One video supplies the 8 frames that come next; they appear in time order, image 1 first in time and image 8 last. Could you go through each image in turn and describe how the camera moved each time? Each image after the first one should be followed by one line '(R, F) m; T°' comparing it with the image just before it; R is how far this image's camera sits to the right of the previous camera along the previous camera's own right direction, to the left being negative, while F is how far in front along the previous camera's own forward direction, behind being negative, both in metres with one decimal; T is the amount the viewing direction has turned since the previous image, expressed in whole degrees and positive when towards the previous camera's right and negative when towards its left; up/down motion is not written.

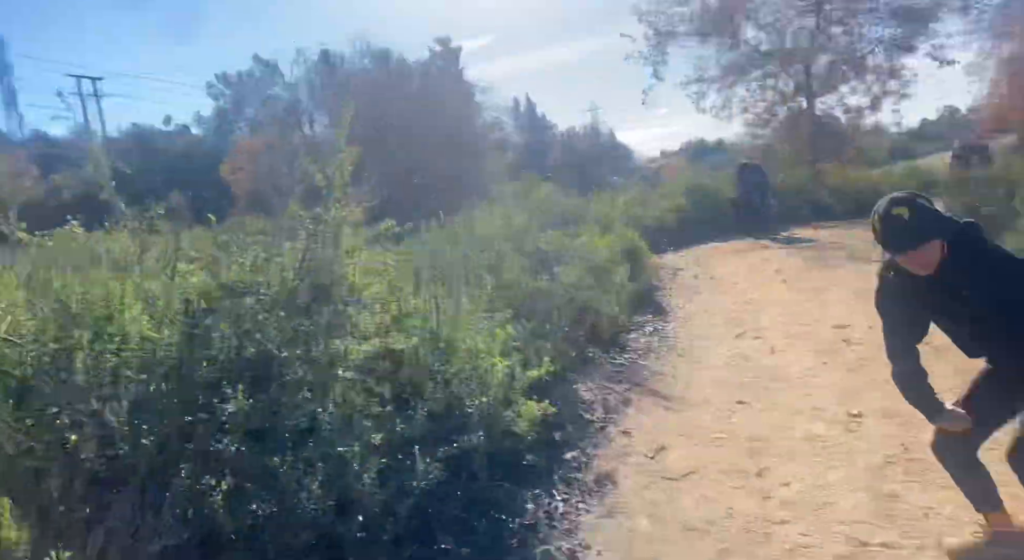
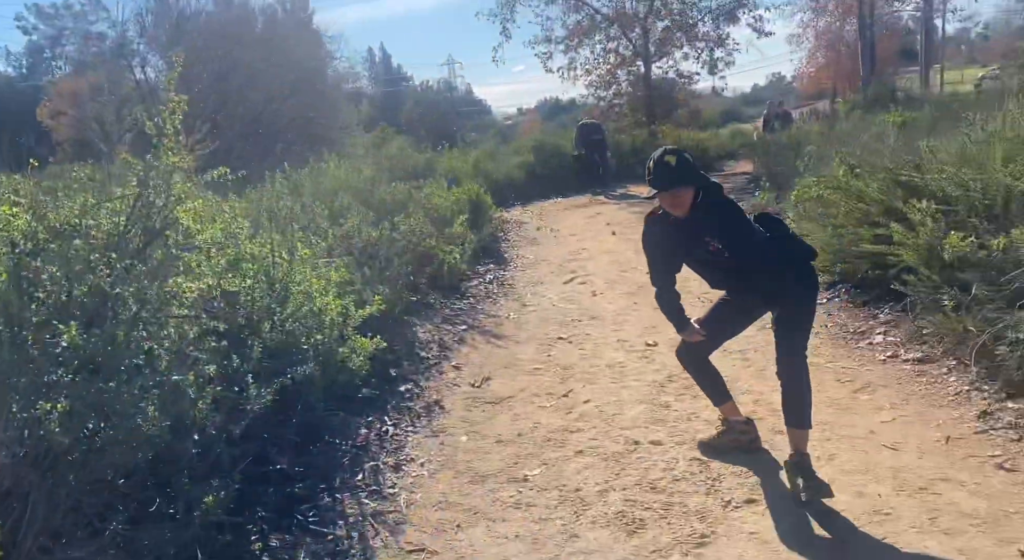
(+0.2, -0.4) m; +12°
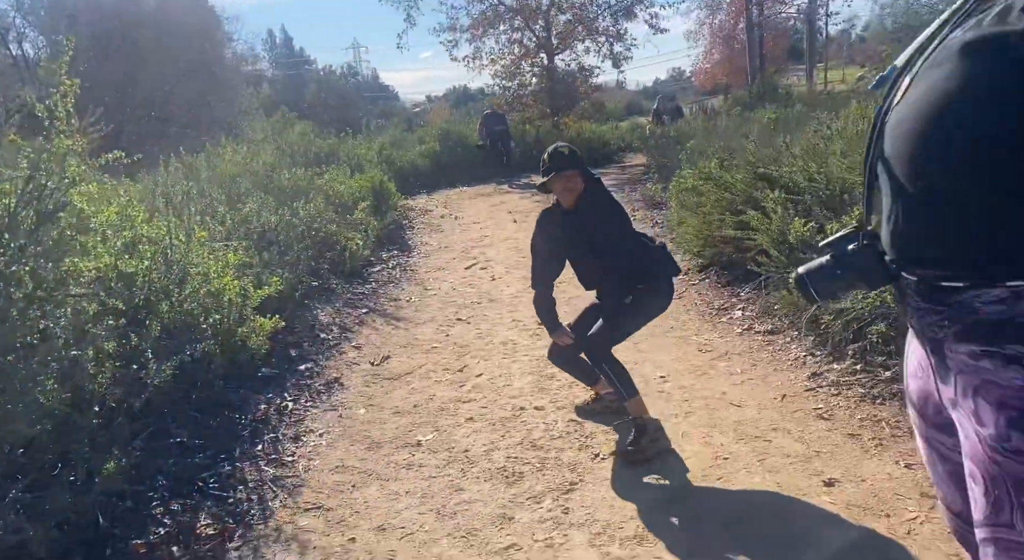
(+0.1, -0.3) m; +7°
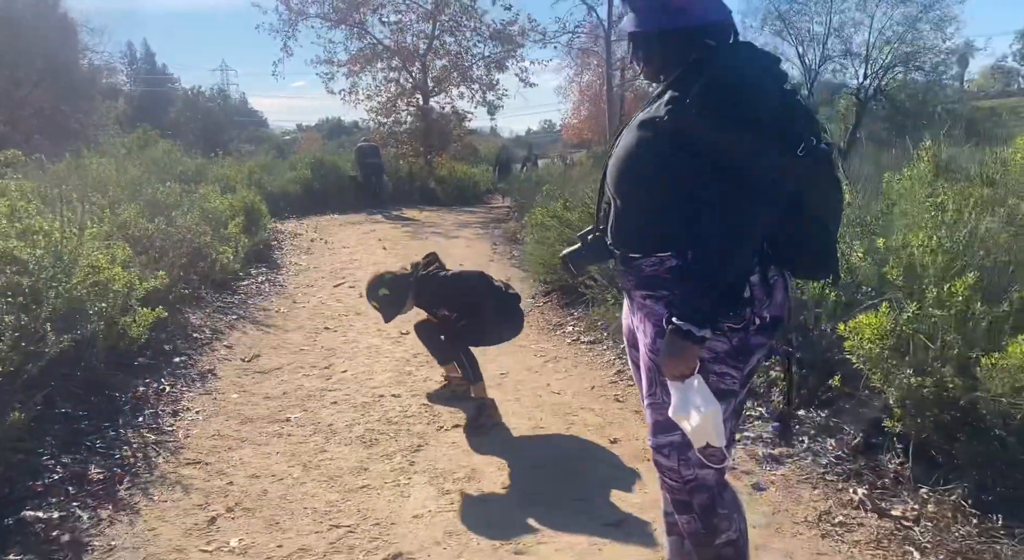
(0.0, -0.8) m; +11°
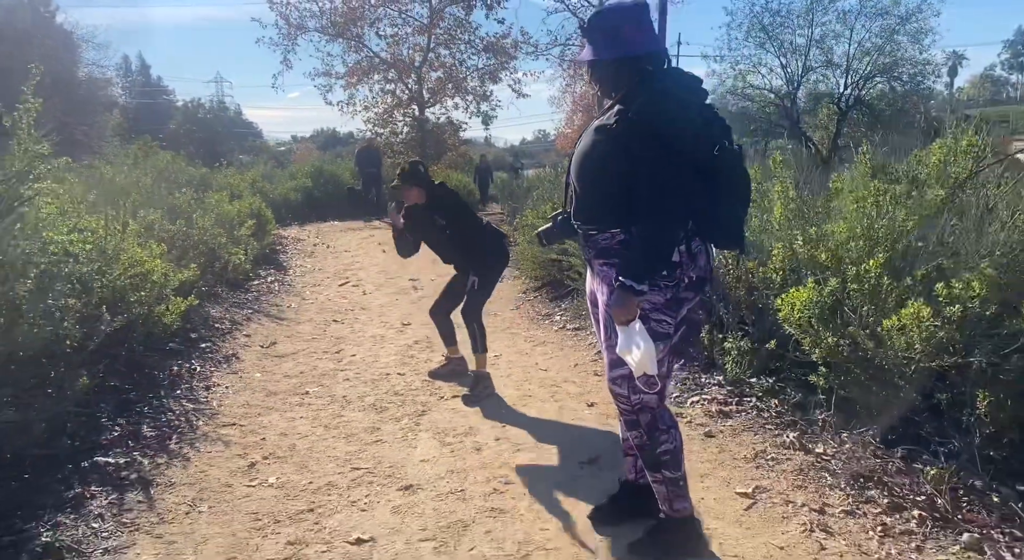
(0.0, -0.7) m; 0°
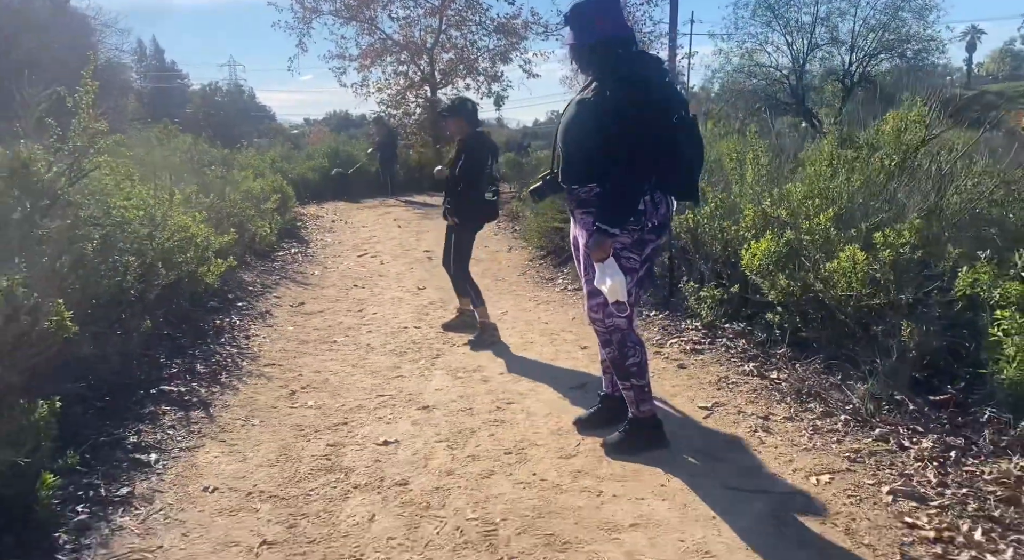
(+0.1, -0.6) m; -1°
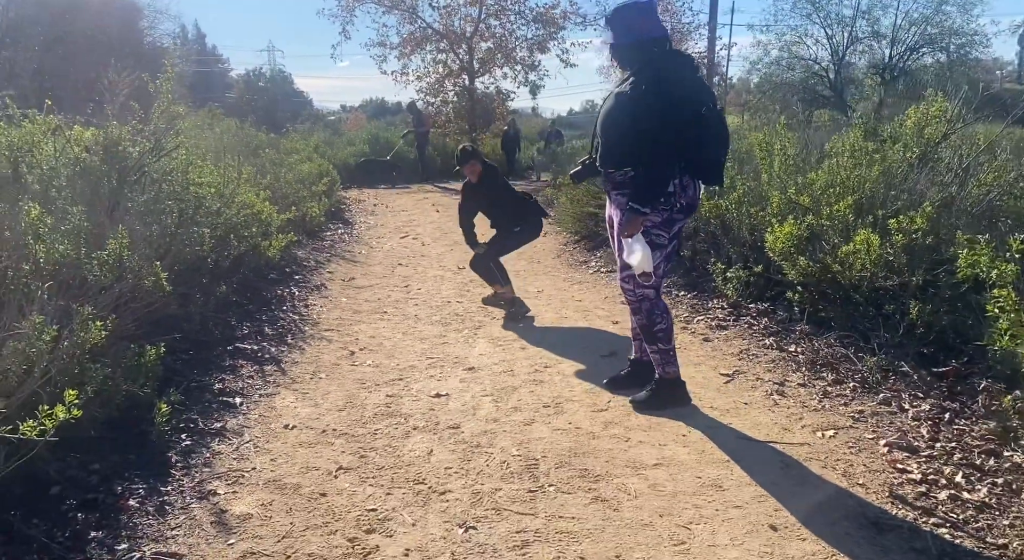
(-0.1, -0.4) m; -3°
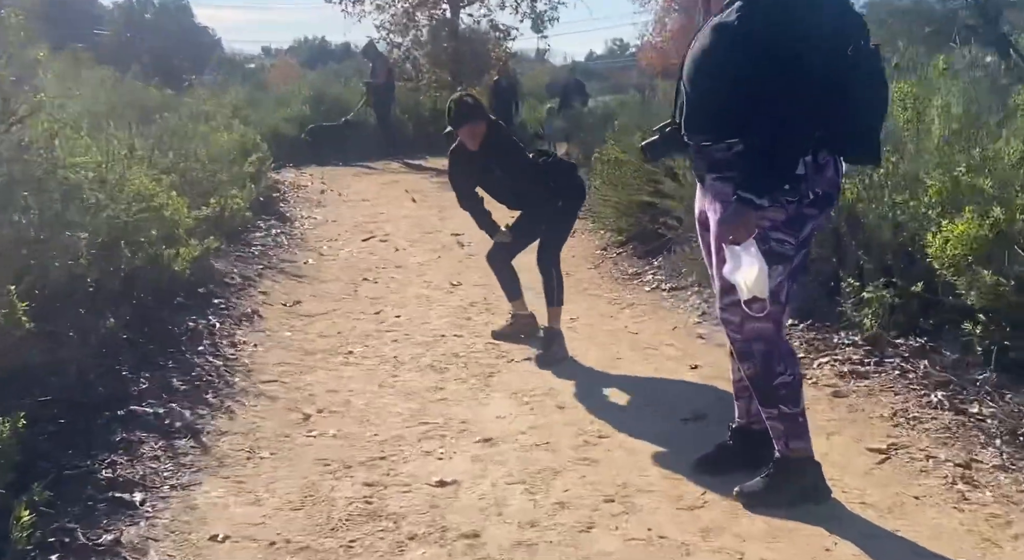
(-0.1, +1.3) m; -1°
